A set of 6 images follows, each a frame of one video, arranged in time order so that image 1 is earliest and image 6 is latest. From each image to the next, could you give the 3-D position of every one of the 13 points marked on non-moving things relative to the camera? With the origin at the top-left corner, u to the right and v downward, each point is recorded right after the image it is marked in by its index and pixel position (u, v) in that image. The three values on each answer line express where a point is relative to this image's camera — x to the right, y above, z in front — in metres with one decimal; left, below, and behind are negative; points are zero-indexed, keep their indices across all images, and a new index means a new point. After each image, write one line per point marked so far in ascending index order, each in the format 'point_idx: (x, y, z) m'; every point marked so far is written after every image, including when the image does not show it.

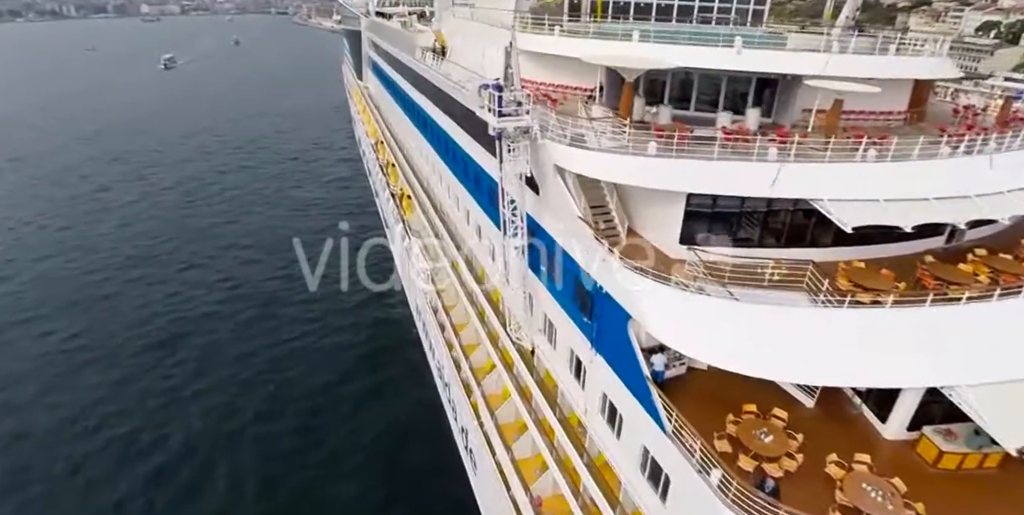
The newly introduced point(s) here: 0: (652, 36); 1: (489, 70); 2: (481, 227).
0: (+3.2, +4.9, +11.5) m
1: (-0.8, +6.0, +16.3) m
2: (-1.3, +1.3, +17.4) m
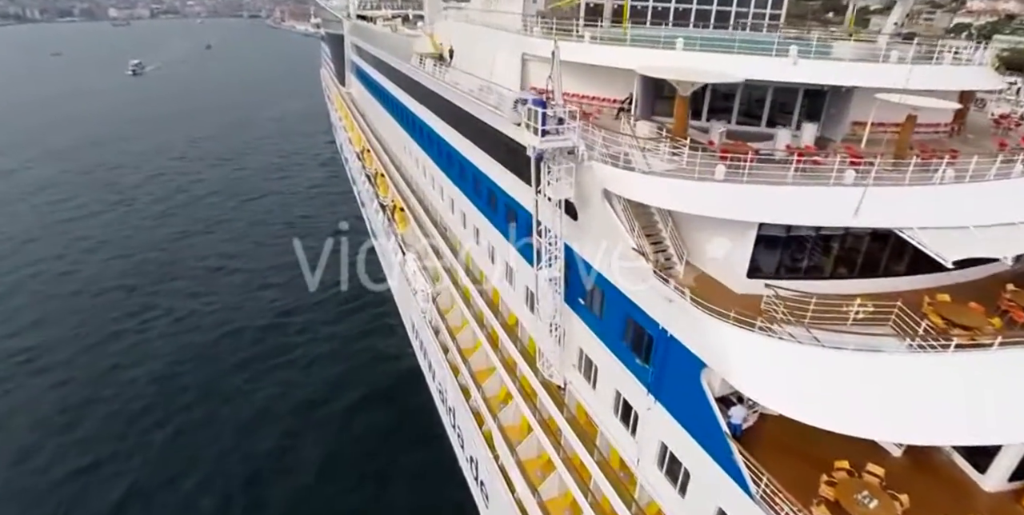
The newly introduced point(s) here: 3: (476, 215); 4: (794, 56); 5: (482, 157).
0: (+3.8, +4.3, +10.6) m
1: (-0.4, +5.3, +15.2) m
2: (-0.9, +0.6, +16.2) m
3: (-1.3, +1.5, +16.5) m
4: (+5.5, +3.9, +10.0) m
5: (-0.9, +2.9, +14.8) m
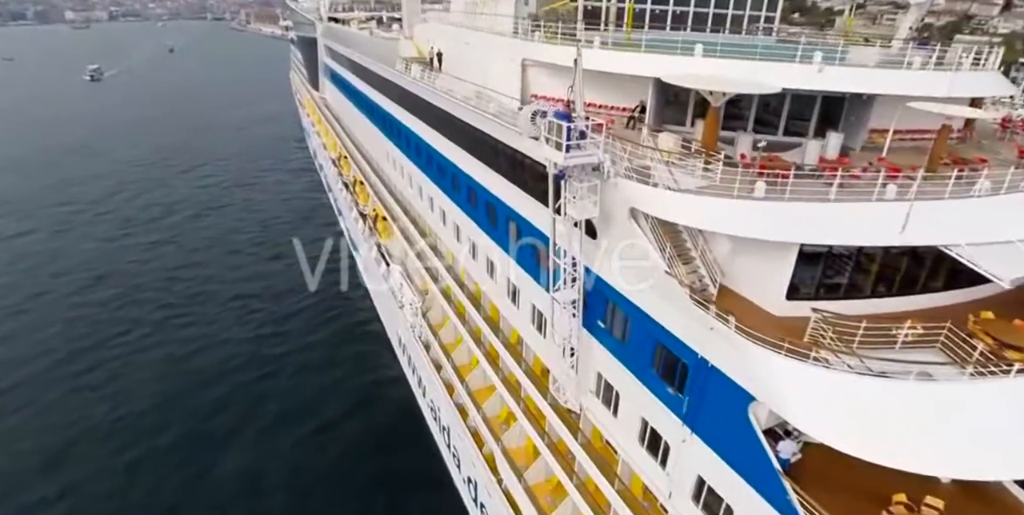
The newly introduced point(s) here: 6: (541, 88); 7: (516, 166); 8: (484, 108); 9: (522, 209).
0: (+3.9, +4.0, +10.0) m
1: (-0.5, +4.9, +14.4) m
2: (-0.9, +0.2, +15.4) m
3: (-1.3, +1.0, +15.8) m
4: (+5.7, +3.6, +9.6) m
5: (-1.0, +2.5, +14.0) m
6: (+0.8, +4.2, +12.9) m
7: (+0.1, +2.1, +11.9) m
8: (-0.7, +3.8, +13.0) m
9: (+0.3, +1.1, +12.2) m
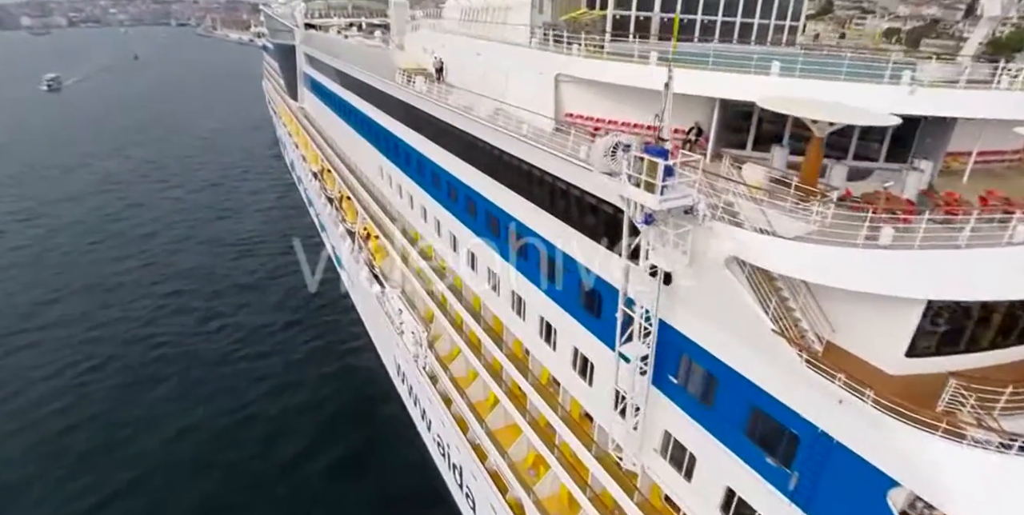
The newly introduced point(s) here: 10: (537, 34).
0: (+4.8, +3.3, +9.0) m
1: (+0.2, +4.0, +13.2) m
2: (-0.2, -0.7, +14.1) m
3: (-0.7, +0.1, +14.4) m
4: (+6.6, +2.9, +8.6) m
5: (-0.2, +1.6, +12.7) m
6: (+1.5, +3.4, +11.7) m
7: (+0.9, +1.3, +10.6) m
8: (0.0, +3.0, +11.7) m
9: (+1.1, +0.3, +10.9) m
10: (+0.8, +6.1, +14.1) m
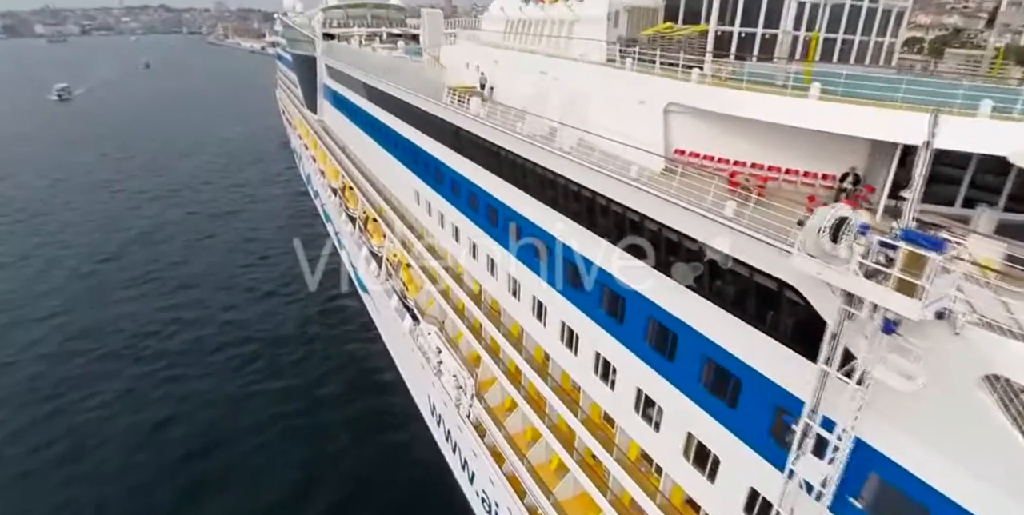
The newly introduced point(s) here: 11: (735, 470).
0: (+6.7, +2.1, +7.1) m
1: (+2.1, +2.8, +11.3) m
2: (+1.7, -1.9, +12.2) m
3: (+1.2, -1.1, +12.6) m
4: (+8.4, +1.7, +6.7) m
5: (+1.6, +0.4, +10.9) m
6: (+3.4, +2.2, +9.8) m
7: (+2.8, +0.1, +8.8) m
8: (+1.9, +1.8, +9.9) m
9: (+3.0, -0.9, +9.1) m
10: (+2.7, +4.8, +12.3) m
11: (+3.7, -3.5, +8.6) m
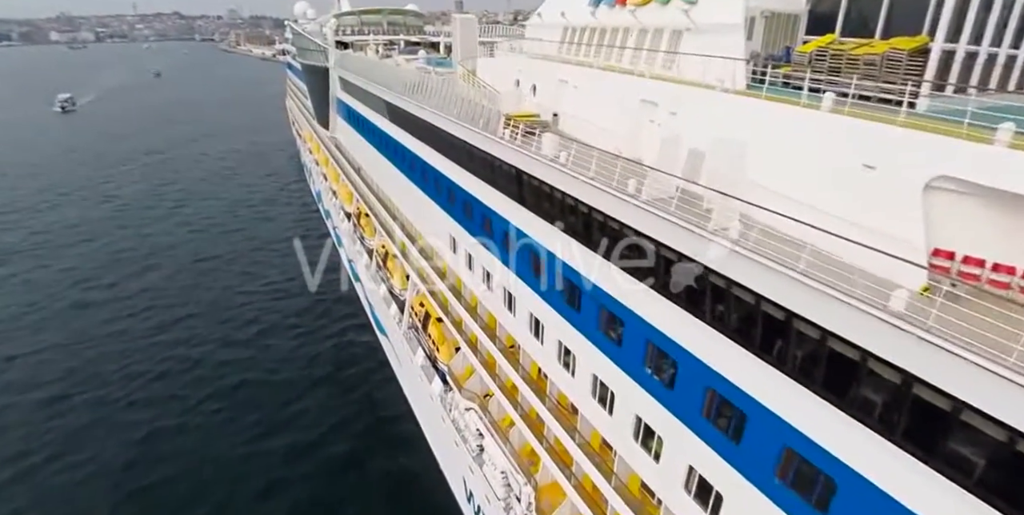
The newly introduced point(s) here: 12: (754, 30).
0: (+8.3, +0.2, +3.3) m
1: (+3.8, +0.9, +7.6) m
2: (+3.4, -3.8, +8.4) m
3: (+2.9, -3.0, +8.8) m
4: (+10.1, -0.2, +2.8) m
5: (+3.4, -1.5, +7.1) m
6: (+5.1, +0.3, +6.0) m
7: (+4.5, -1.8, +5.0) m
8: (+3.6, -0.1, +6.1) m
9: (+4.6, -2.8, +5.2) m
10: (+4.4, +2.9, +8.6) m
11: (+5.3, -5.4, +4.8) m
12: (+4.7, +4.5, +10.2) m
